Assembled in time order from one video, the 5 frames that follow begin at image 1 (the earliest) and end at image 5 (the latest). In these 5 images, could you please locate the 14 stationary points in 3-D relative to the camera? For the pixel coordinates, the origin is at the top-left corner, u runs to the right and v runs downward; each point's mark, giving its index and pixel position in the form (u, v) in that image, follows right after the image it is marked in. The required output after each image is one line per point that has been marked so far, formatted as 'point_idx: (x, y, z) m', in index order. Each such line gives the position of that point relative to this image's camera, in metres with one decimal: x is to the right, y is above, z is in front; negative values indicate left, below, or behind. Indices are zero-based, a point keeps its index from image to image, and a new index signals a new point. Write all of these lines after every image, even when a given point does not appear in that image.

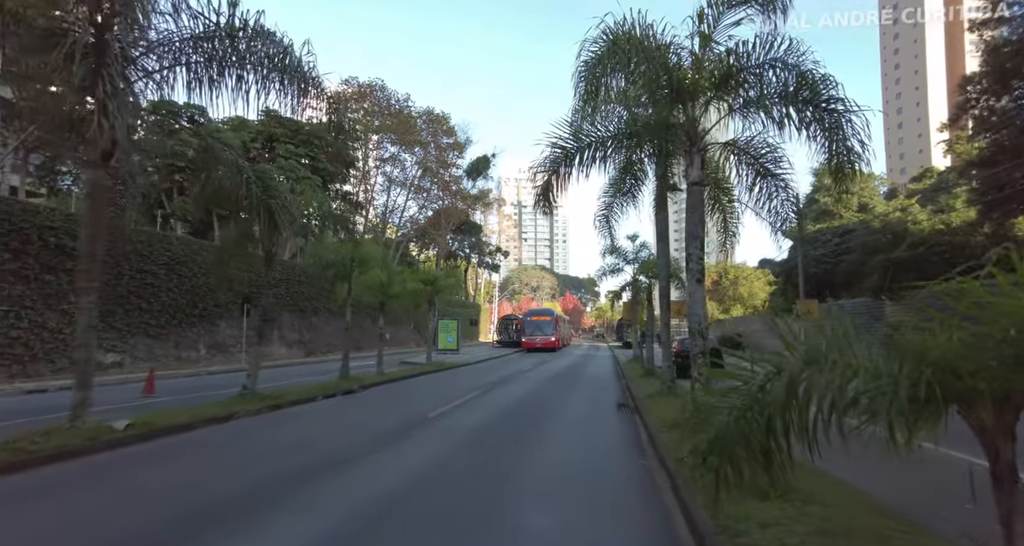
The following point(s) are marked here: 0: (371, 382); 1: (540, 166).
0: (-4.9, -3.7, +17.2) m
1: (+0.5, +2.0, +9.2) m
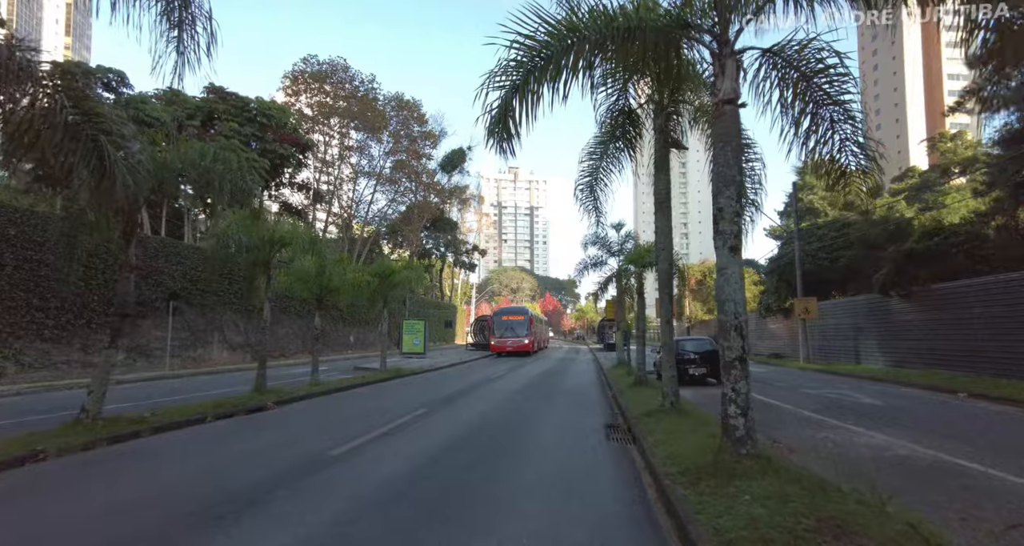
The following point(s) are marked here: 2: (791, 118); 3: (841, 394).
0: (-6.0, -3.3, +13.9) m
1: (-0.2, +2.4, +6.2) m
2: (+3.7, +2.1, +6.8) m
3: (+9.4, -3.5, +14.6) m
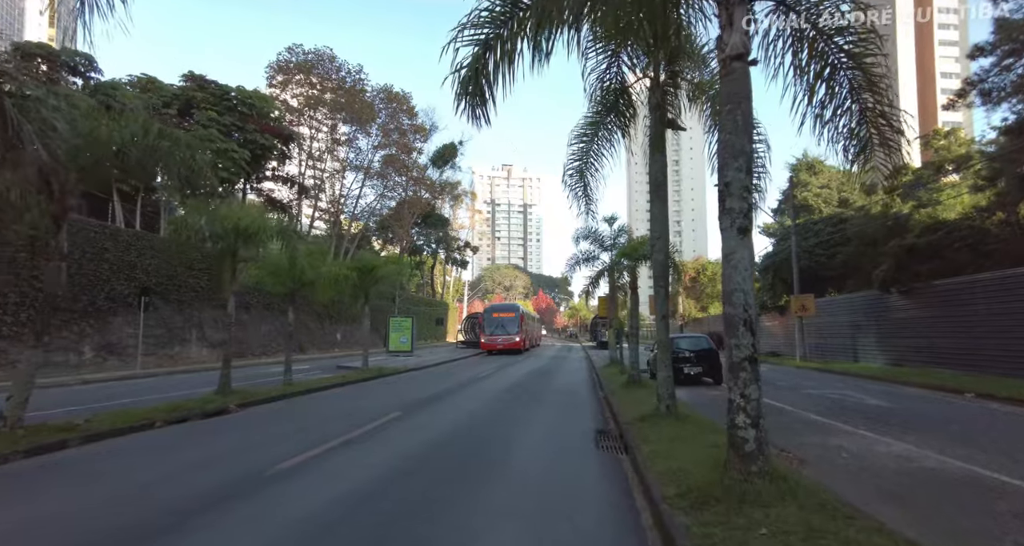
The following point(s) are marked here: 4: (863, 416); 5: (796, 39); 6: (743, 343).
0: (-6.3, -3.1, +13.0) m
1: (-0.5, +2.5, +5.3) m
2: (+3.5, +2.2, +6.0) m
3: (+9.0, -3.3, +13.8) m
4: (+6.7, -2.7, +9.8) m
5: (+3.2, +2.7, +5.9) m
6: (+2.1, -0.6, +4.6) m
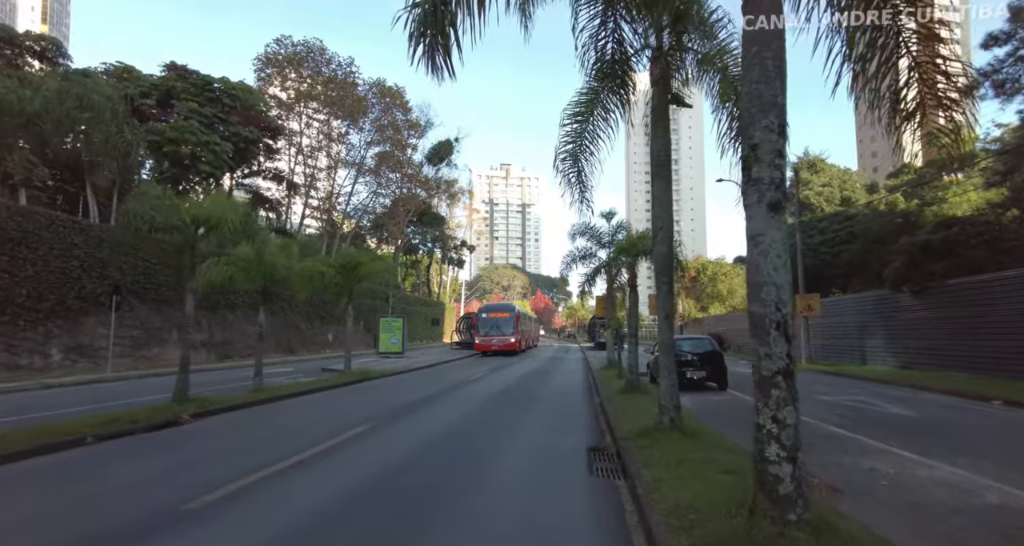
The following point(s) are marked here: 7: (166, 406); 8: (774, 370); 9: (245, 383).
0: (-6.6, -3.0, +11.9) m
1: (-0.7, +2.6, +4.2) m
2: (+3.2, +2.3, +4.9) m
3: (+8.7, -3.2, +12.8) m
4: (+6.4, -2.7, +8.7) m
5: (+3.0, +2.8, +4.8) m
6: (+1.8, -0.6, +3.5) m
7: (-7.2, -2.7, +10.6) m
8: (+1.8, -0.7, +3.5) m
9: (-8.1, -3.3, +15.6) m
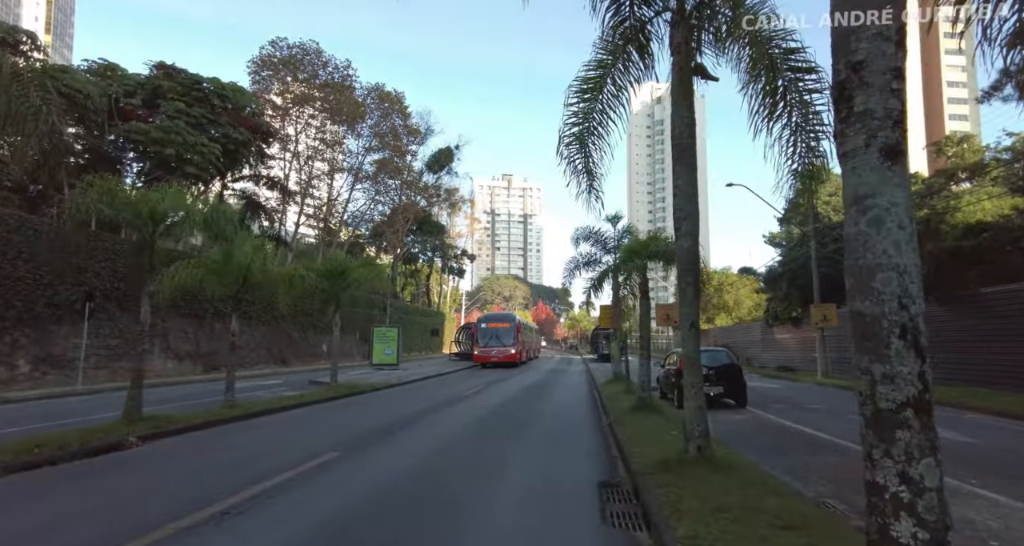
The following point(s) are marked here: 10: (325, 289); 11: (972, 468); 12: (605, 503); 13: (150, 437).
0: (-6.7, -3.1, +10.6) m
1: (-0.8, +2.7, +3.0) m
2: (+3.1, +2.4, +3.7) m
3: (+8.7, -3.3, +11.4) m
4: (+6.4, -2.7, +7.4) m
5: (+2.9, +2.8, +3.6) m
6: (+1.7, -0.5, +2.3) m
7: (-7.3, -2.8, +9.4) m
8: (+1.8, -0.6, +2.2) m
9: (-8.1, -3.5, +14.3) m
10: (-6.2, -0.6, +17.0) m
11: (+6.3, -2.6, +7.1) m
12: (+0.9, -2.7, +5.6) m
13: (-6.4, -2.9, +9.1) m
